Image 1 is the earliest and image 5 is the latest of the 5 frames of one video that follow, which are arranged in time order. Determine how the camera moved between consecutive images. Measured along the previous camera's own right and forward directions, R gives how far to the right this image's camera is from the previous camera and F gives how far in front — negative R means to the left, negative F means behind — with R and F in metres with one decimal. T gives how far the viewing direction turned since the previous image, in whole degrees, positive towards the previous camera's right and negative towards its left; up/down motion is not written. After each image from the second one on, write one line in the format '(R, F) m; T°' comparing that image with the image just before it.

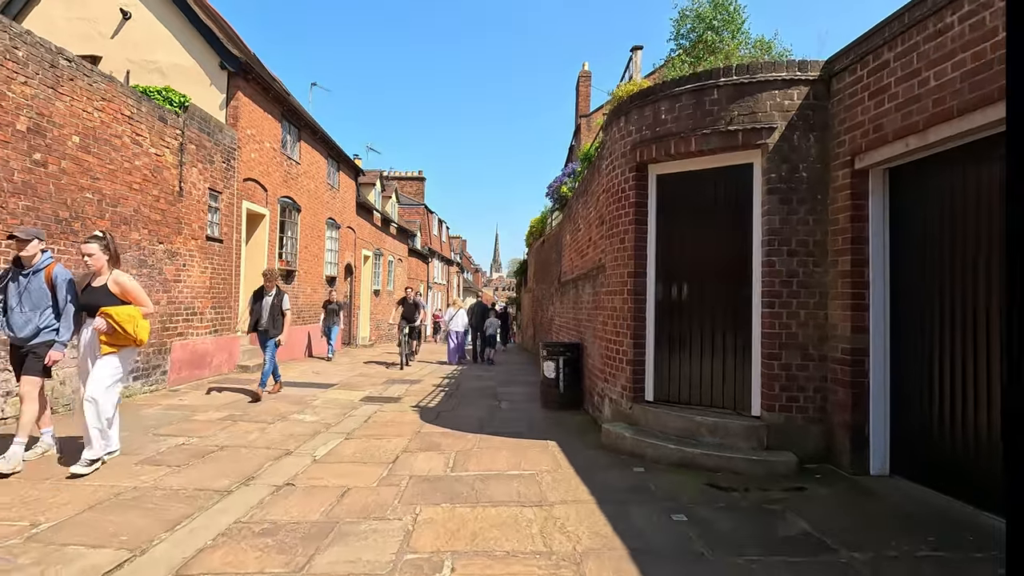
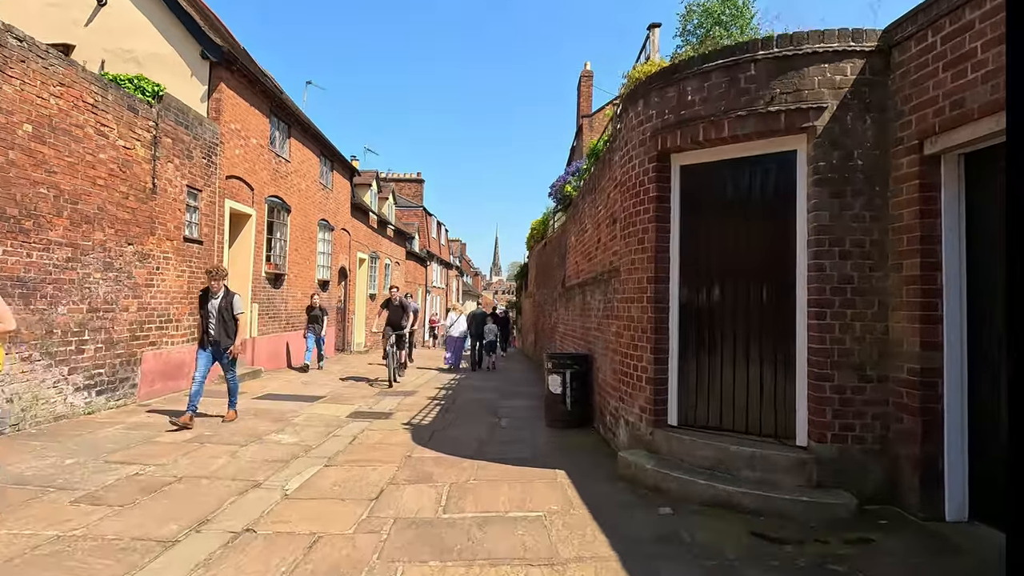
(0.0, +0.8) m; 0°
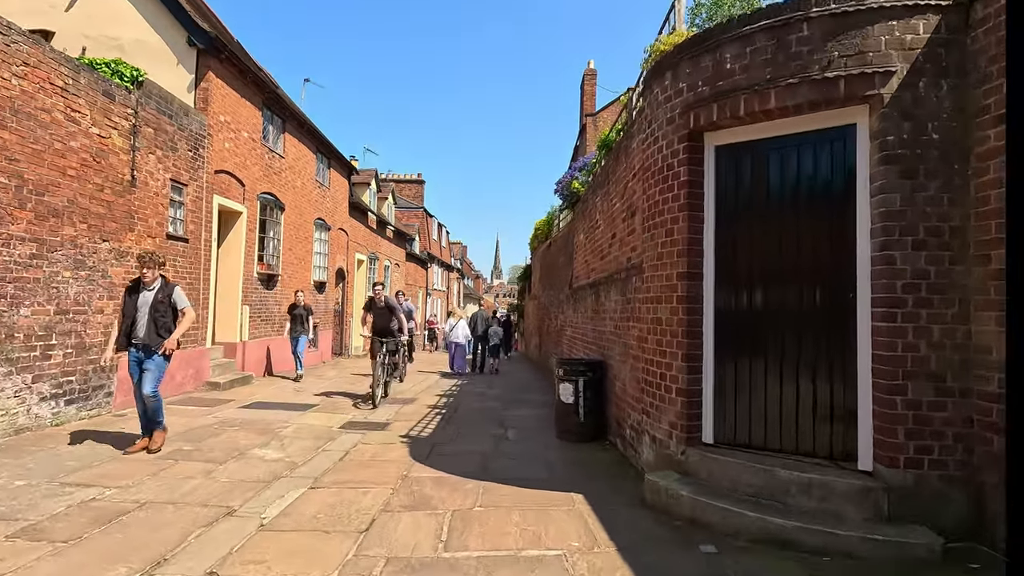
(-0.1, +0.7) m; 0°
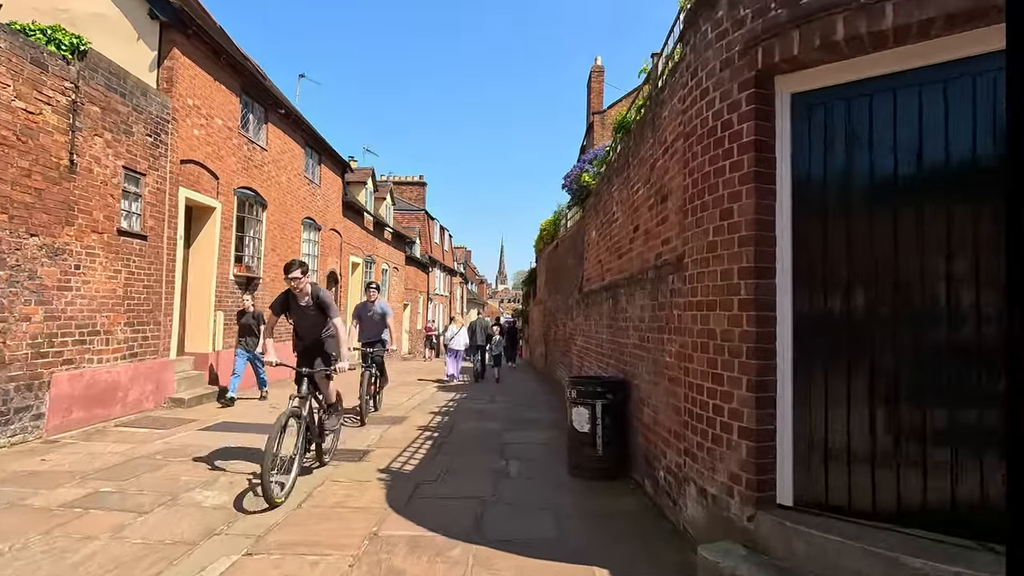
(0.0, +1.2) m; 0°
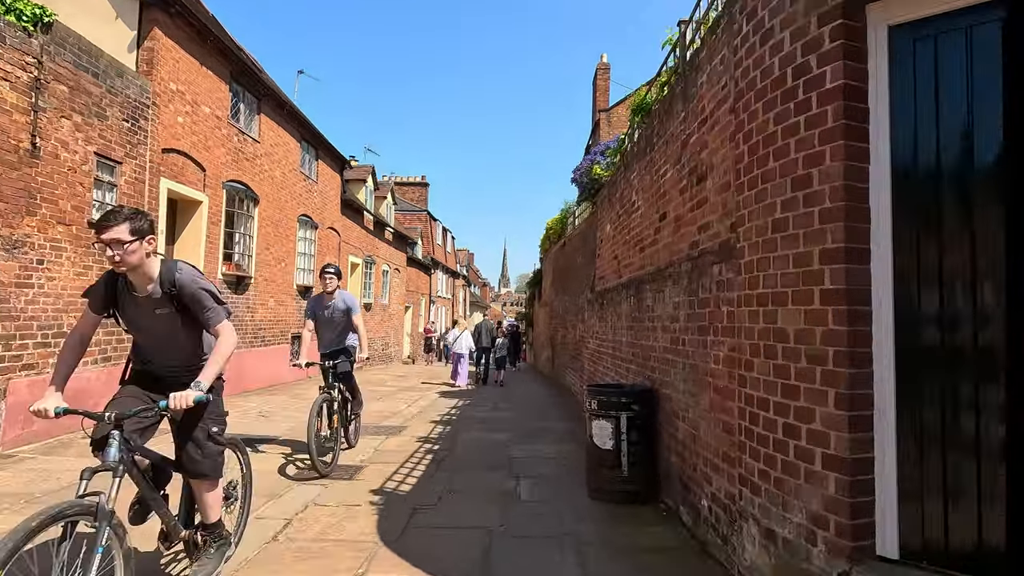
(-0.1, +0.7) m; 0°
